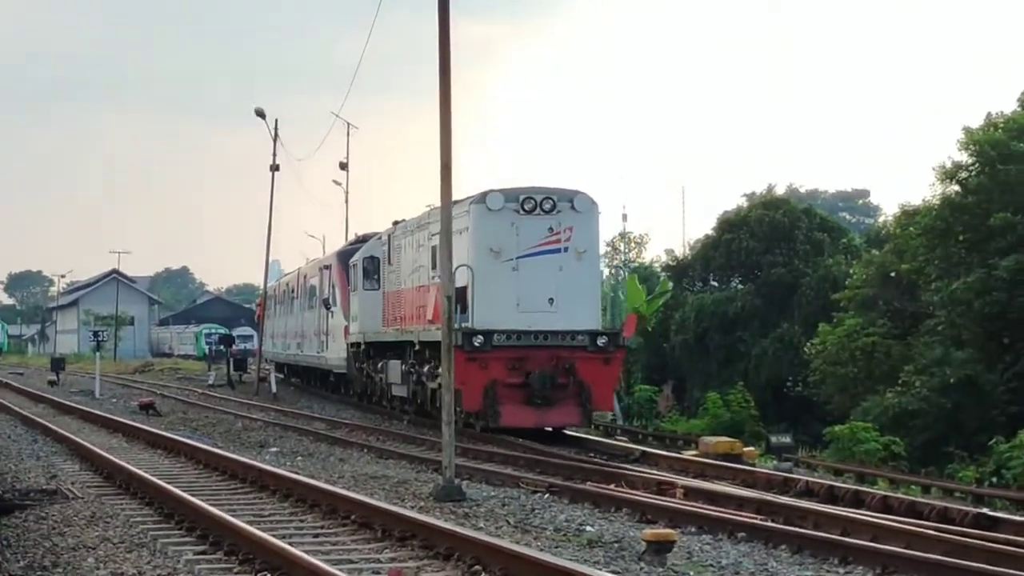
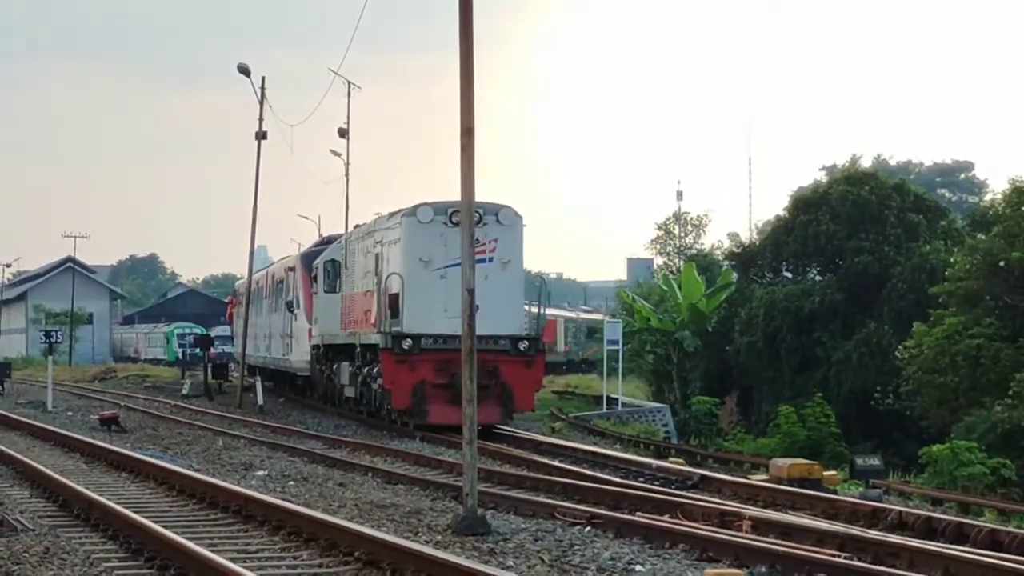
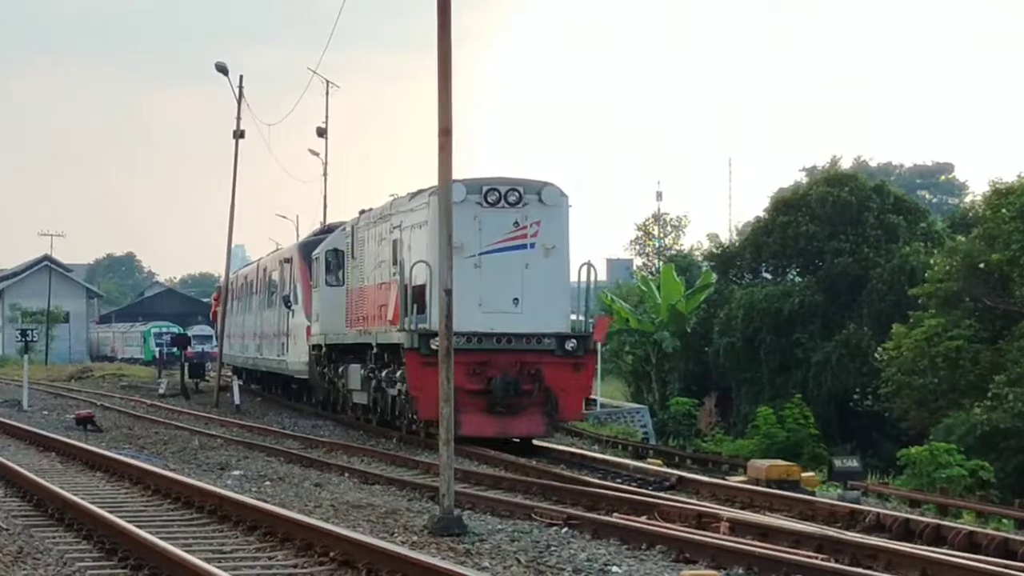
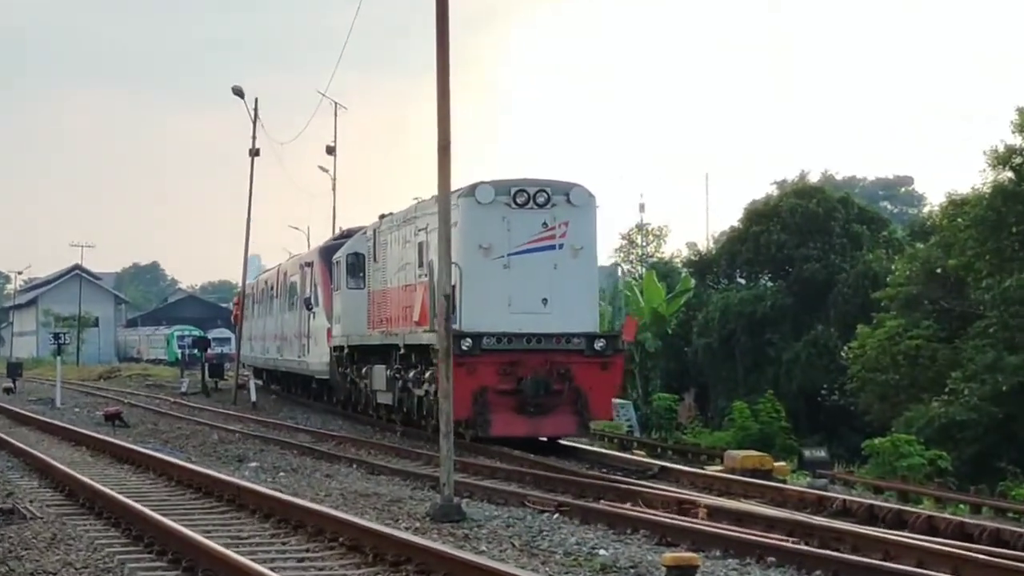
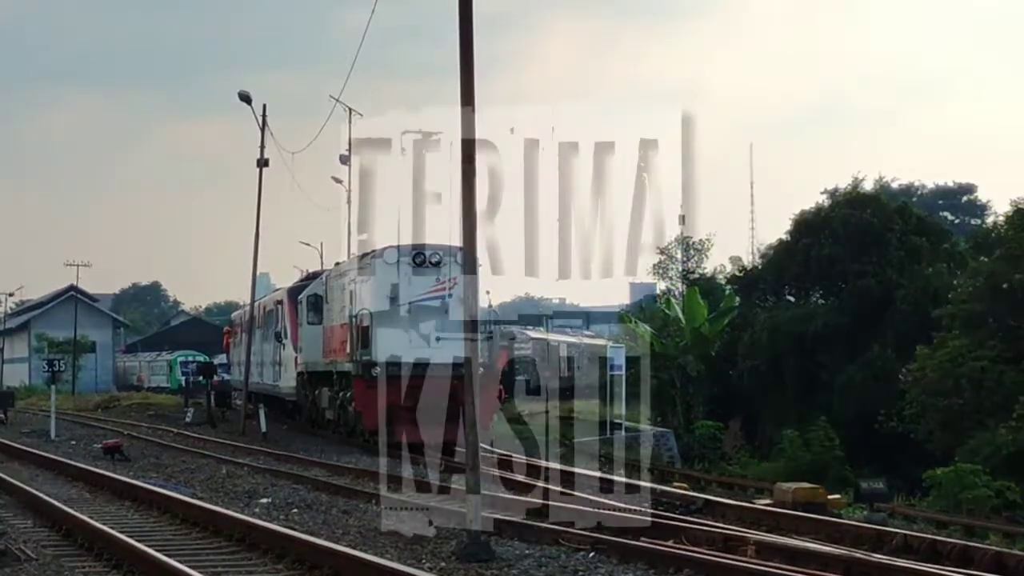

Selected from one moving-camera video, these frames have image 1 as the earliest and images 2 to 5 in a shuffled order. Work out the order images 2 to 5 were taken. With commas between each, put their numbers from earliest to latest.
4, 3, 2, 5
